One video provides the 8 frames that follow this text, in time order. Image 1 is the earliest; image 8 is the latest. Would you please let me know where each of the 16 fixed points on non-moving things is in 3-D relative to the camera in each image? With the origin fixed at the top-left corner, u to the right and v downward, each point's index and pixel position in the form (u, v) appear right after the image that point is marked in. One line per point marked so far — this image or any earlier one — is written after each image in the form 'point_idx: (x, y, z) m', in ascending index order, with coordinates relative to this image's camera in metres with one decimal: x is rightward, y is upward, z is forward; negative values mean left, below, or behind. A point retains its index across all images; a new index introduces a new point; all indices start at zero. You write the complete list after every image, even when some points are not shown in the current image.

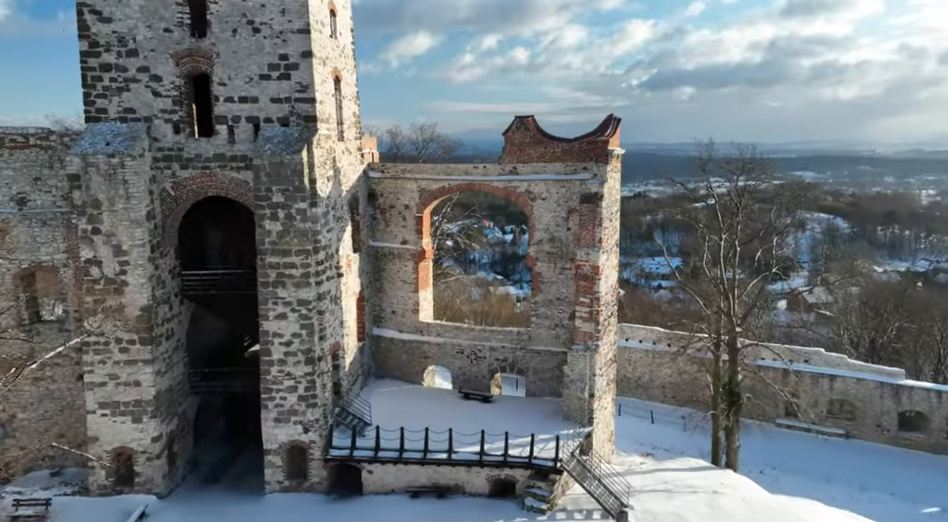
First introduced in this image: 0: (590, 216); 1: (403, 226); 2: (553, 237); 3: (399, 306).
0: (+2.5, +1.0, +14.2) m
1: (-1.8, +0.9, +16.6) m
2: (+1.8, +0.6, +15.4) m
3: (-1.9, -1.2, +16.9) m
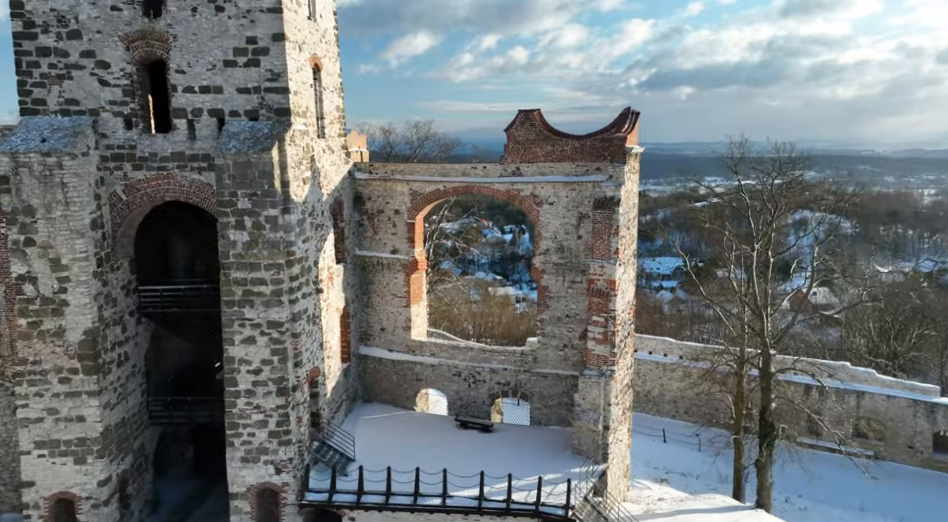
0: (+2.4, +0.7, +12.5) m
1: (-1.8, +0.6, +14.9) m
2: (+1.8, +0.3, +13.7) m
3: (-2.0, -1.4, +15.1) m
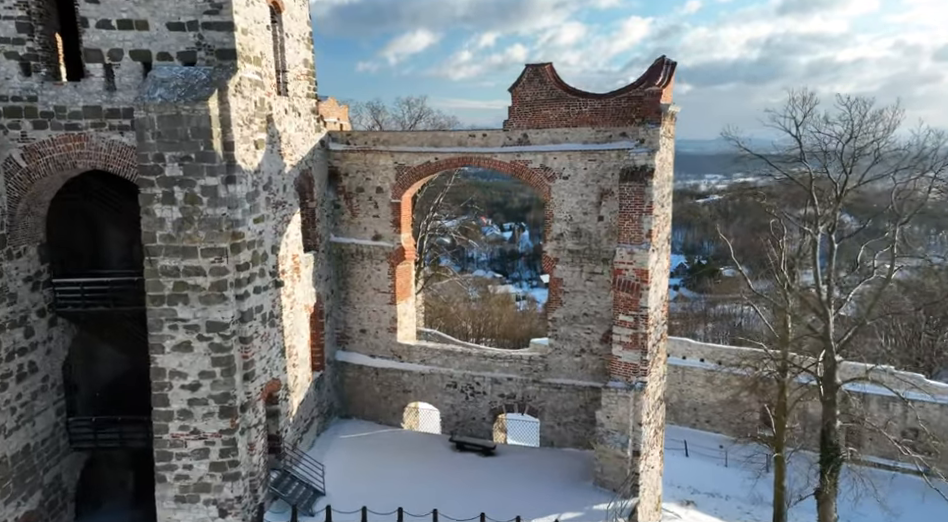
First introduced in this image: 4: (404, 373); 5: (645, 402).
0: (+2.4, +0.9, +10.1) m
1: (-1.9, +0.8, +12.4) m
2: (+1.8, +0.5, +11.3) m
3: (-2.0, -1.2, +12.7) m
4: (-1.3, -2.1, +12.5) m
5: (+2.6, -2.2, +10.2) m
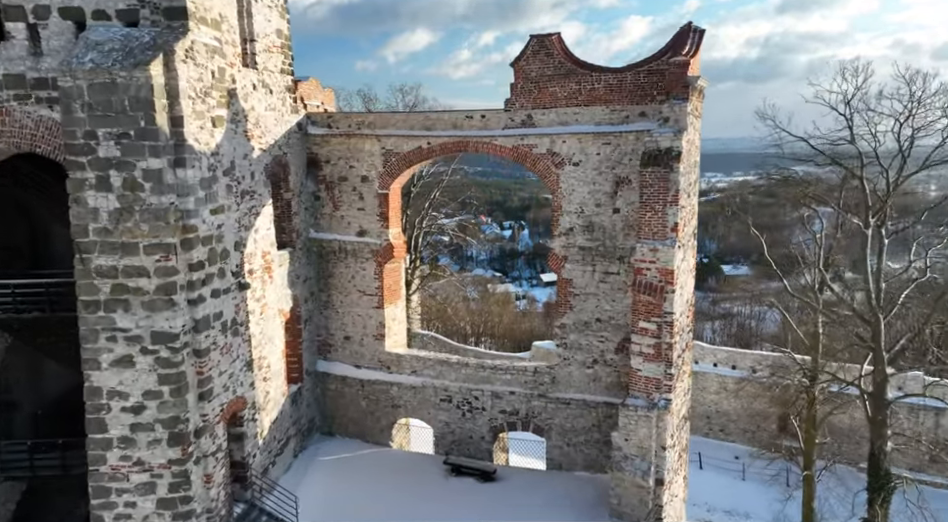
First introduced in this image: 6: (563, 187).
0: (+2.4, +1.0, +8.7) m
1: (-1.9, +0.9, +11.0) m
2: (+1.7, +0.6, +9.9) m
3: (-2.0, -1.2, +11.3) m
4: (-1.4, -2.1, +11.1) m
5: (+2.6, -2.1, +8.8) m
6: (+1.3, +1.1, +9.9) m
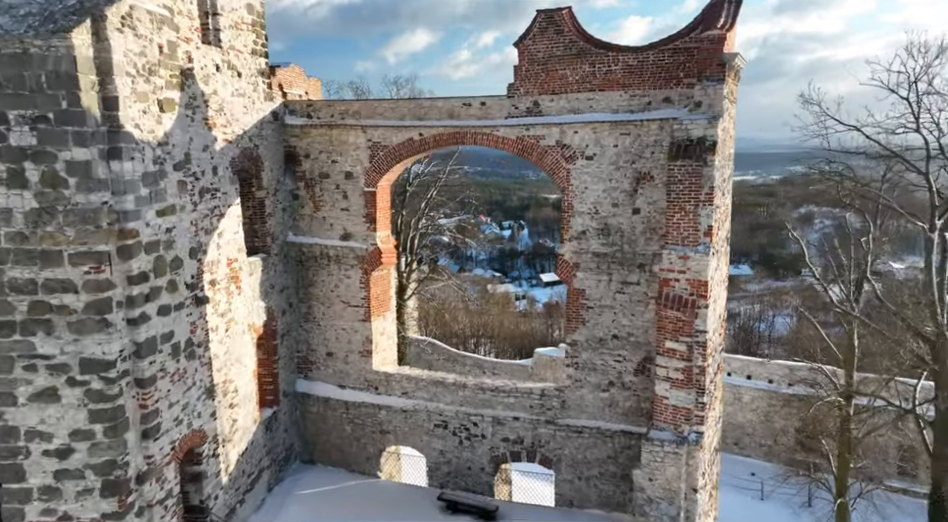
0: (+2.3, +0.9, +7.4) m
1: (-1.9, +0.8, +9.8) m
2: (+1.7, +0.5, +8.6) m
3: (-2.1, -1.3, +10.0) m
4: (-1.4, -2.2, +9.8) m
5: (+2.6, -2.2, +7.5) m
6: (+1.3, +1.0, +8.7) m
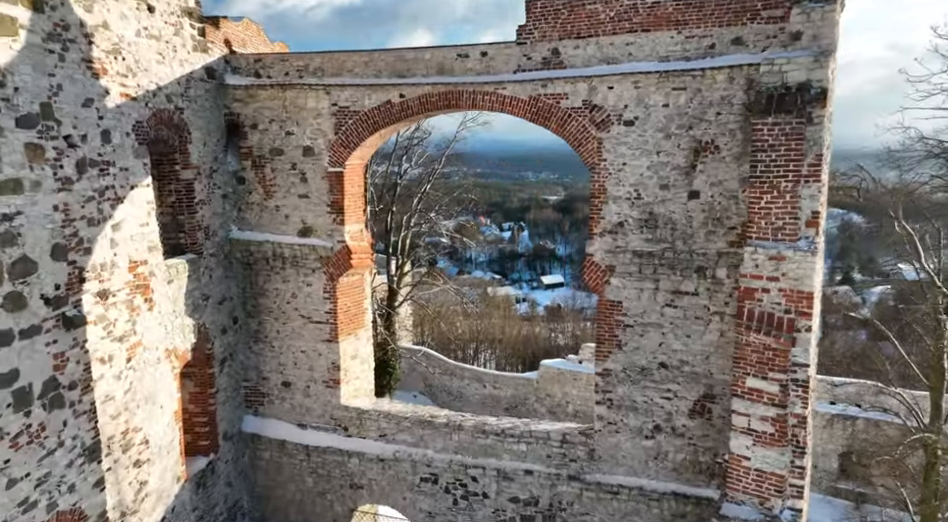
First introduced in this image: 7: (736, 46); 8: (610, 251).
0: (+2.3, +0.8, +5.1) m
1: (-1.9, +0.7, +7.5) m
2: (+1.7, +0.4, +6.3) m
3: (-2.1, -1.3, +7.7) m
4: (-1.4, -2.2, +7.6) m
5: (+2.5, -2.3, +5.2) m
6: (+1.3, +1.0, +6.4) m
7: (+2.3, +1.9, +5.8) m
8: (+1.3, +0.1, +6.5) m
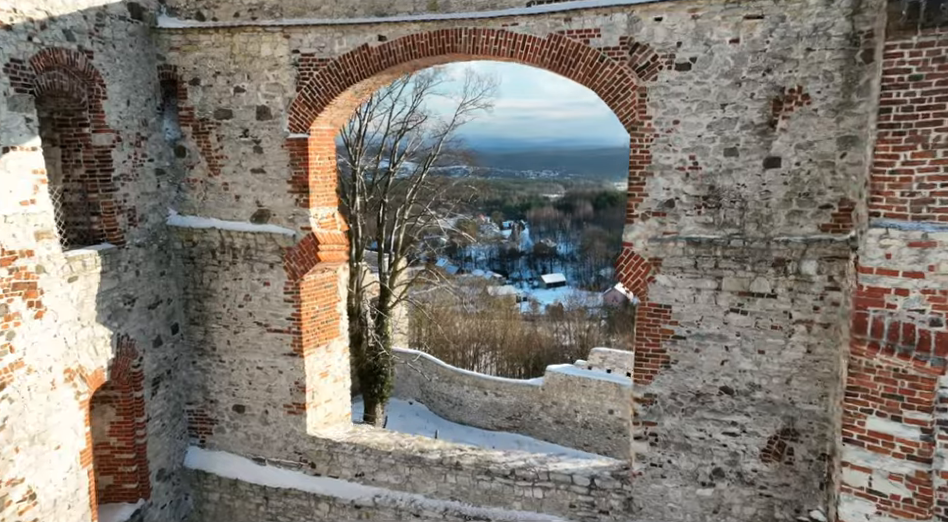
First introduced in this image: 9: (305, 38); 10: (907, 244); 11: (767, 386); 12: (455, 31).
0: (+2.3, +0.9, +3.5) m
1: (-1.9, +0.8, +5.9) m
2: (+1.7, +0.5, +4.7) m
3: (-2.1, -1.2, +6.1) m
4: (-1.4, -2.1, +6.0) m
5: (+2.6, -2.2, +3.6) m
6: (+1.3, +1.0, +4.8) m
7: (+2.4, +2.0, +4.2) m
8: (+1.3, +0.2, +4.9) m
9: (-1.4, +1.9, +5.6) m
10: (+2.3, +0.1, +3.5) m
11: (+2.1, -0.9, +4.7) m
12: (-0.1, +1.8, +5.2) m
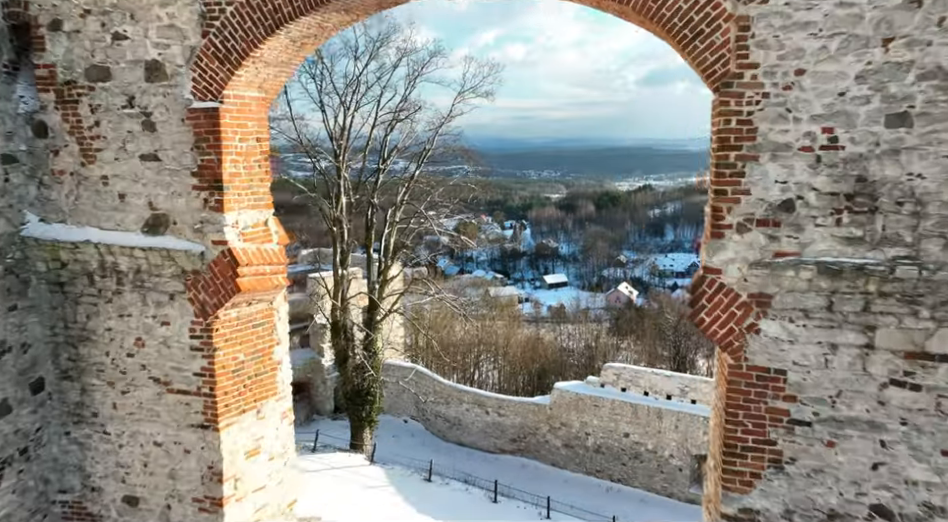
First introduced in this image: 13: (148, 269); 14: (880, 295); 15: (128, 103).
0: (+2.3, +0.7, +1.6) m
1: (-2.0, +0.6, +4.0) m
2: (+1.7, +0.3, +2.8) m
3: (-2.1, -1.4, +4.3) m
4: (-1.4, -2.3, +4.1) m
5: (+2.5, -2.4, +1.7) m
6: (+1.3, +0.9, +2.9) m
7: (+2.3, +1.8, +2.3) m
8: (+1.3, 0.0, +3.0) m
9: (-1.5, +1.7, +3.7) m
10: (+2.3, -0.1, +1.6) m
11: (+2.1, -1.1, +2.8) m
12: (-0.2, +1.6, +3.3) m
13: (-2.0, 0.0, +4.1) m
14: (+1.8, -0.1, +2.8) m
15: (-2.0, +1.0, +4.0) m
